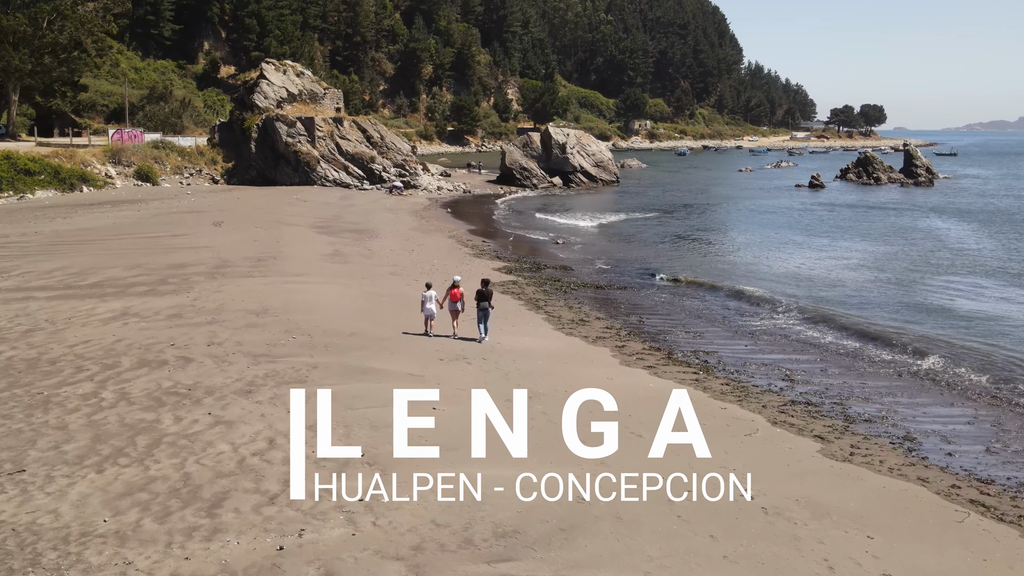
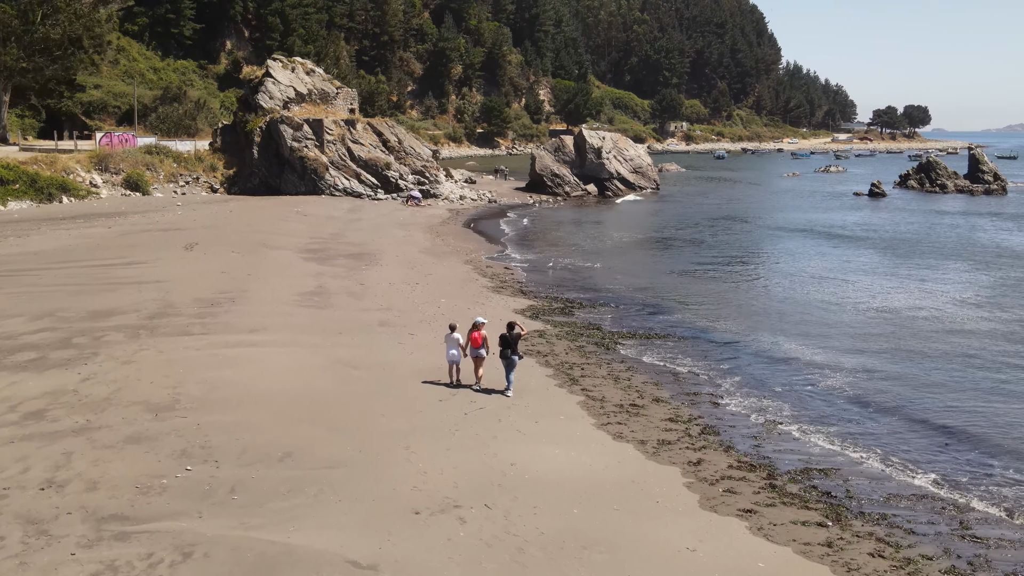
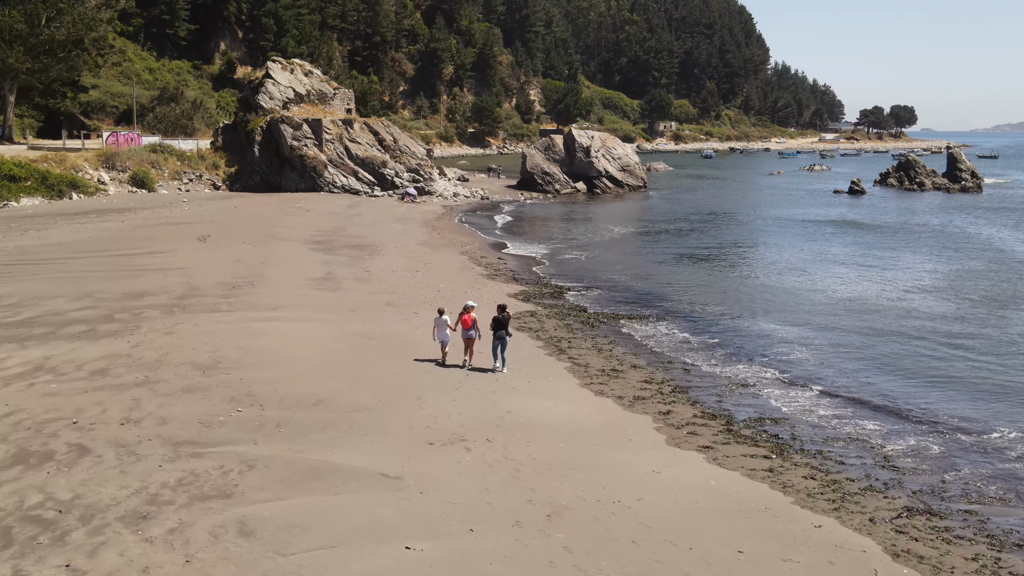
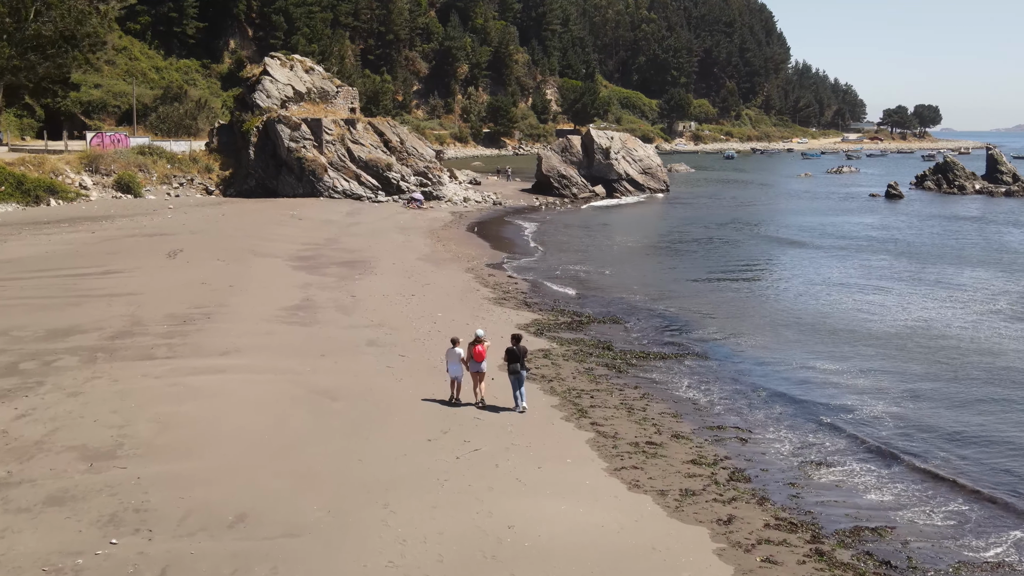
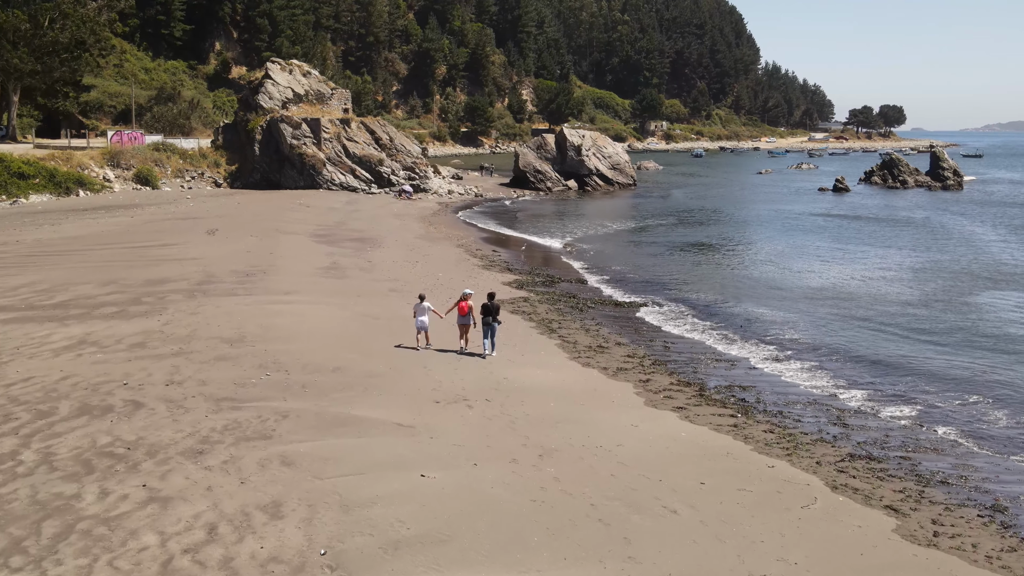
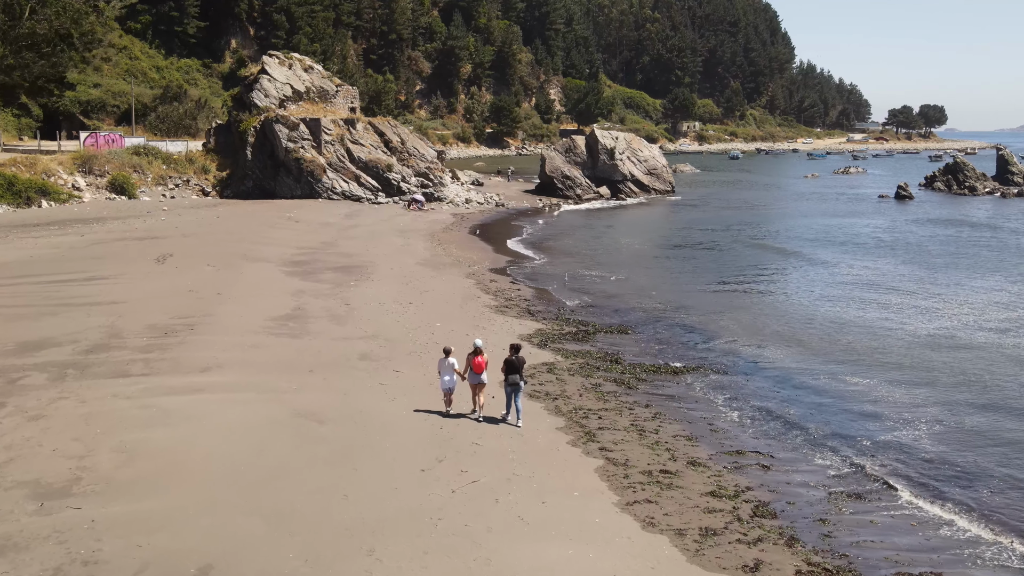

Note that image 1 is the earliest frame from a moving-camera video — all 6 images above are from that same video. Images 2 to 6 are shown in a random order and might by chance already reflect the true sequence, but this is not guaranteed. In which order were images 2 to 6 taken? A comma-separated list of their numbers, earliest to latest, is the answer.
5, 3, 2, 4, 6
